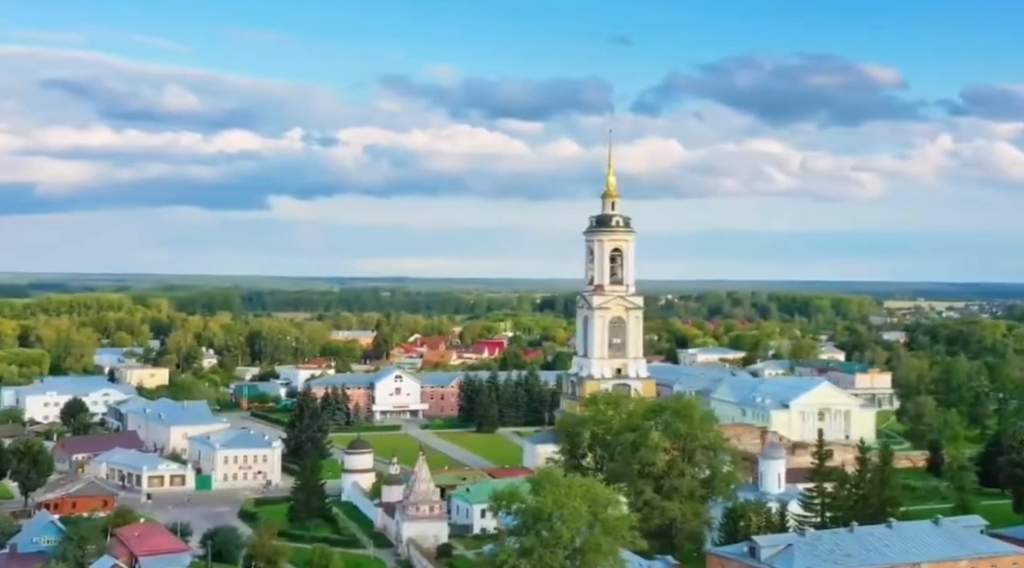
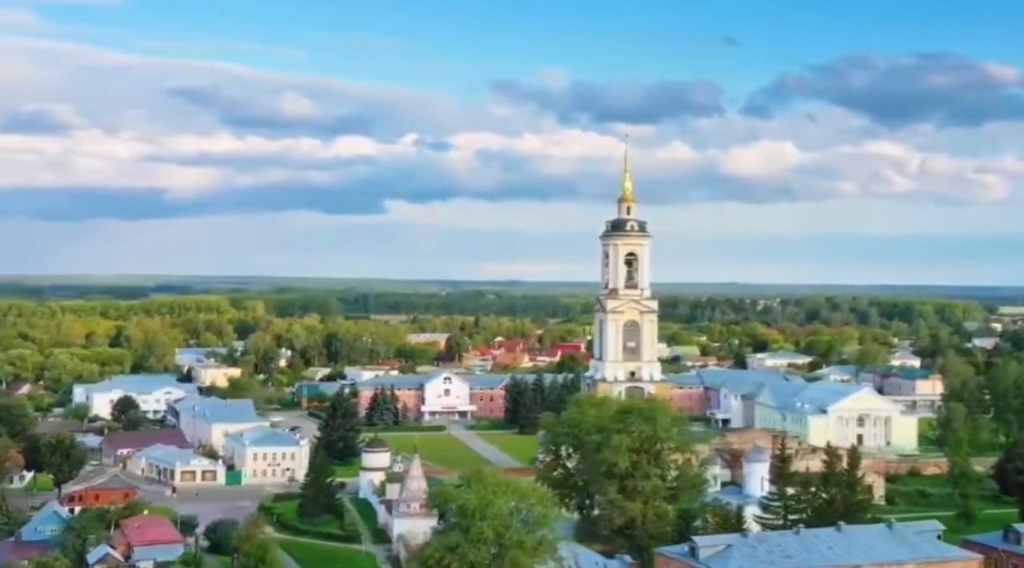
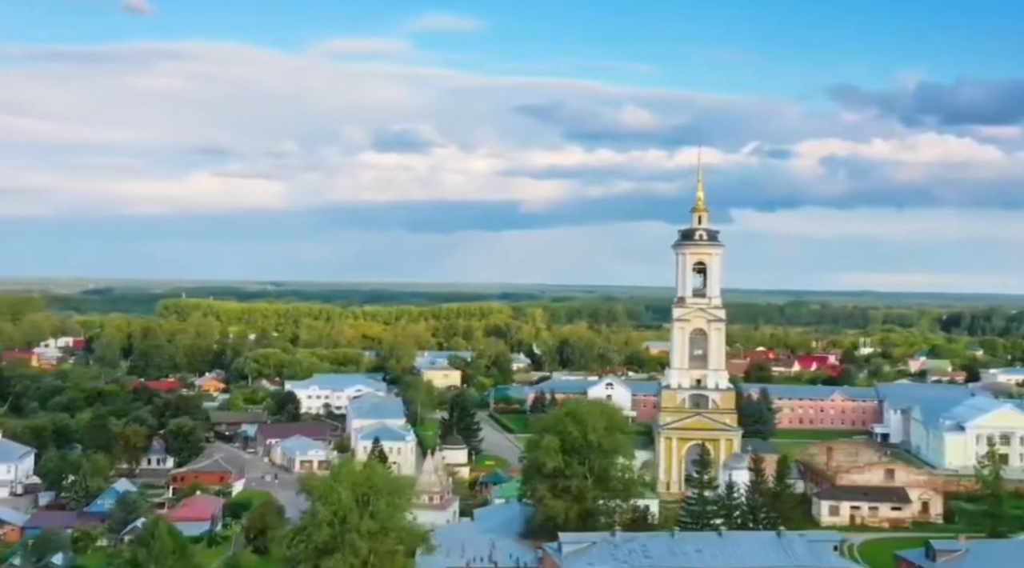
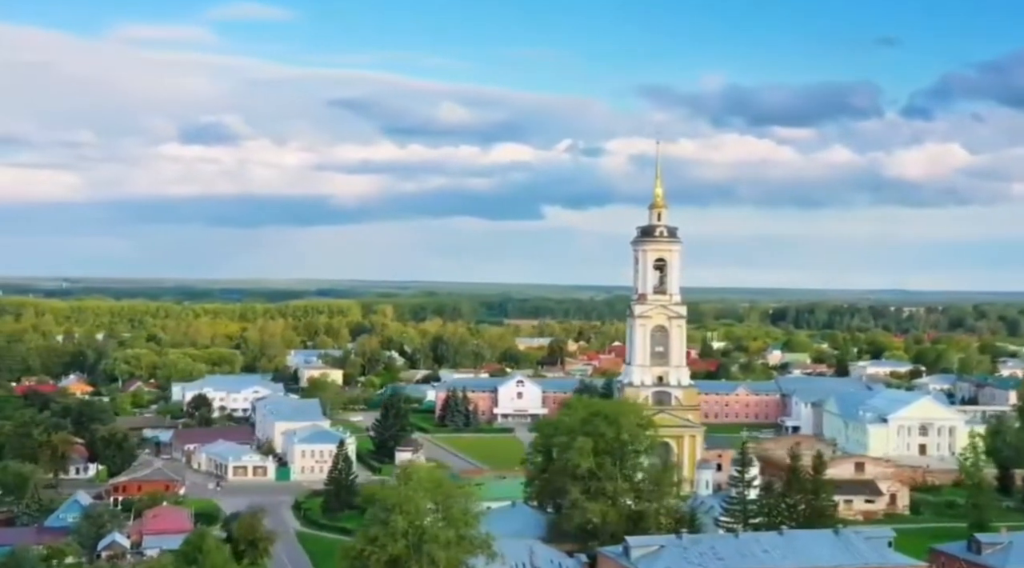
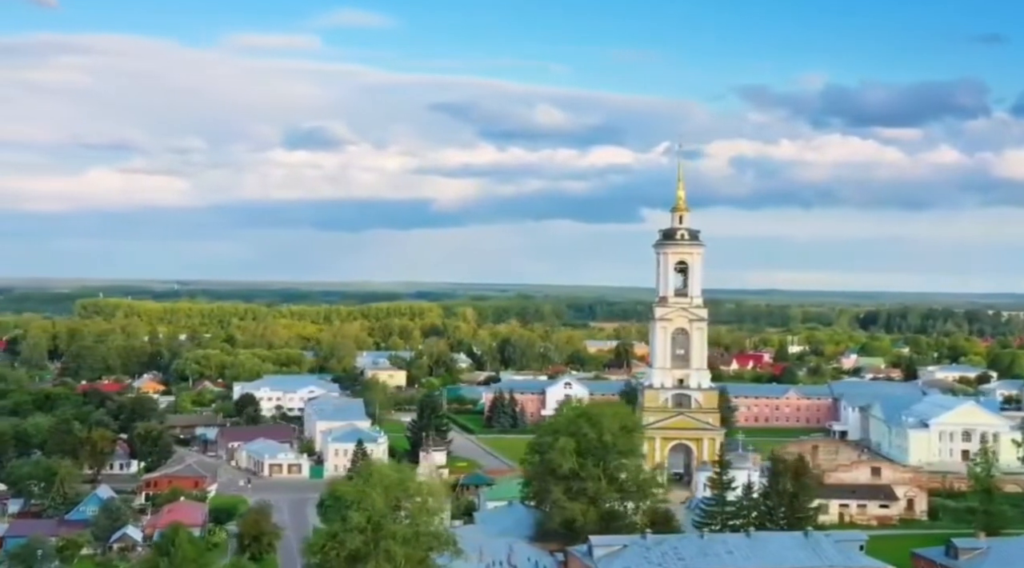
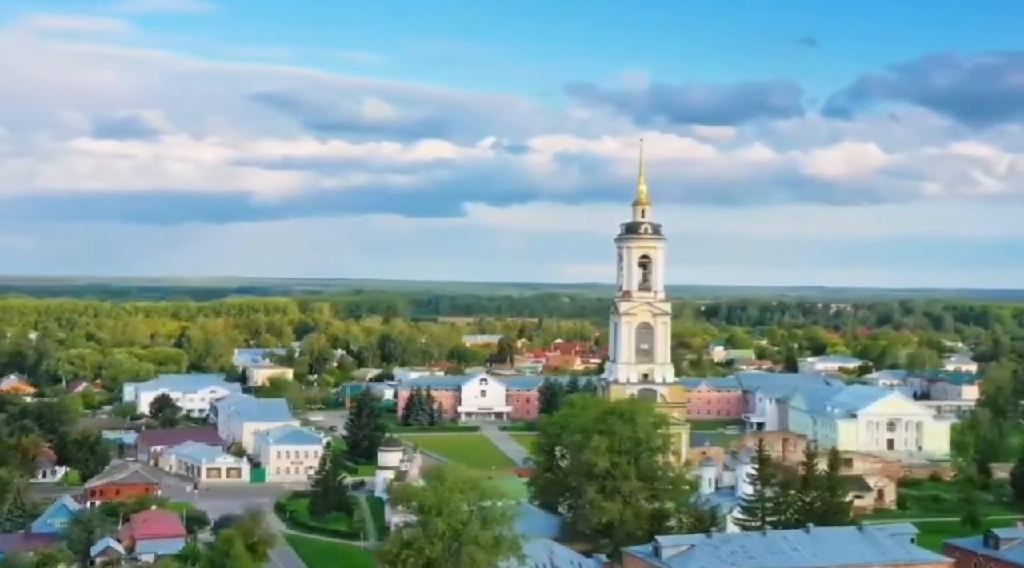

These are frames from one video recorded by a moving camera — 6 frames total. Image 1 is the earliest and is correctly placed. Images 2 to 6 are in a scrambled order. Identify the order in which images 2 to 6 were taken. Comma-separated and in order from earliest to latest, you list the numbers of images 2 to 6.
2, 6, 4, 5, 3
